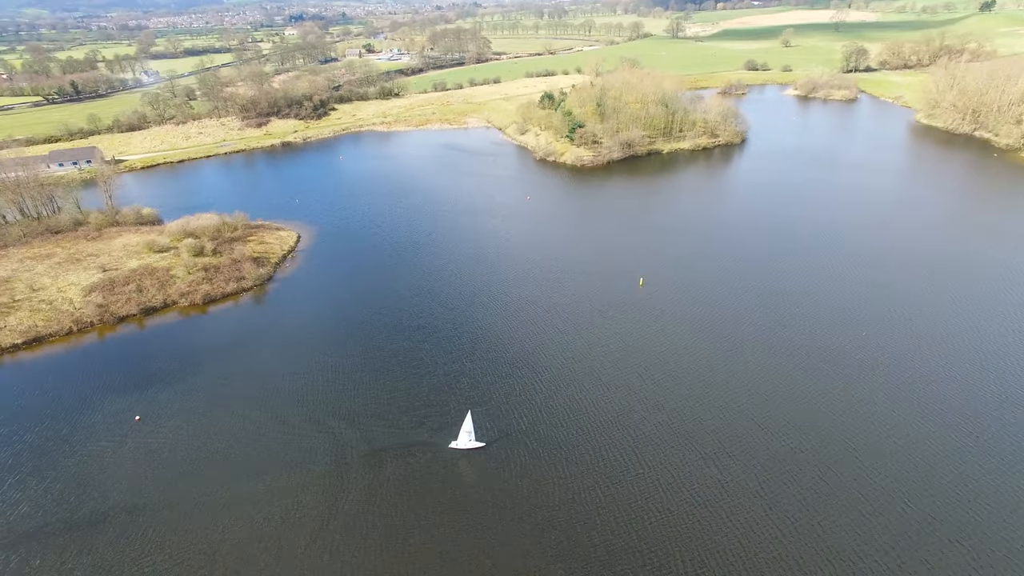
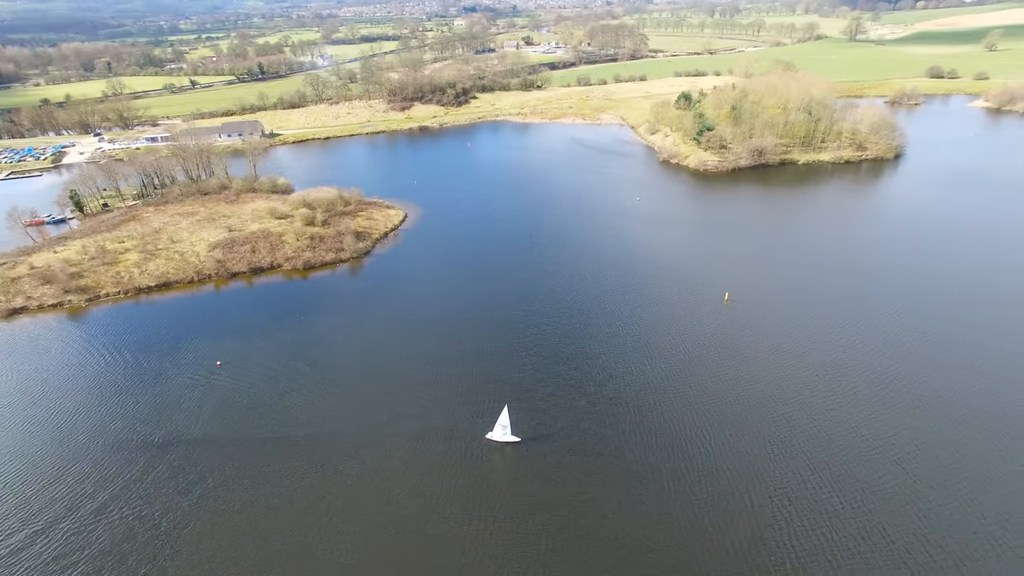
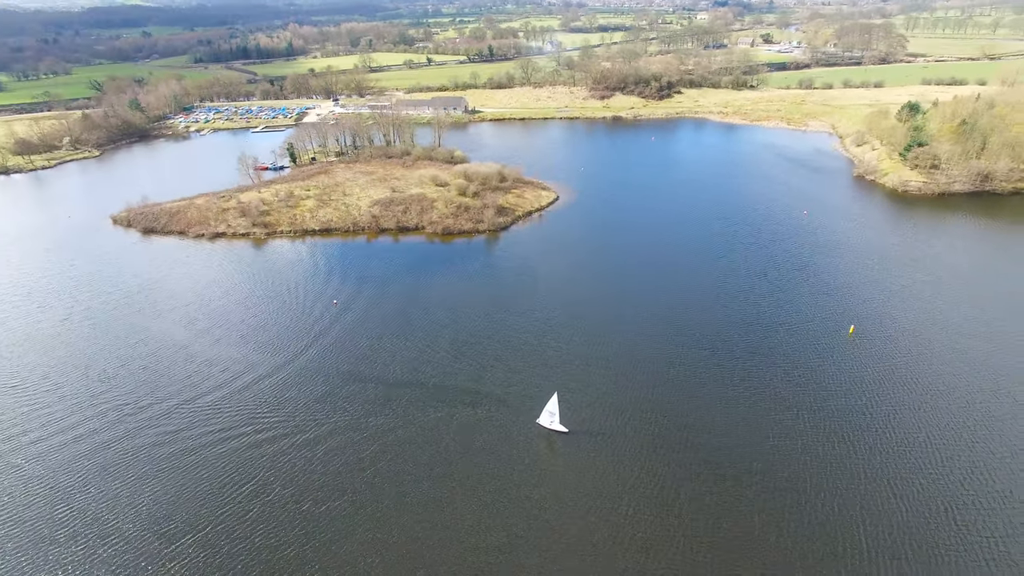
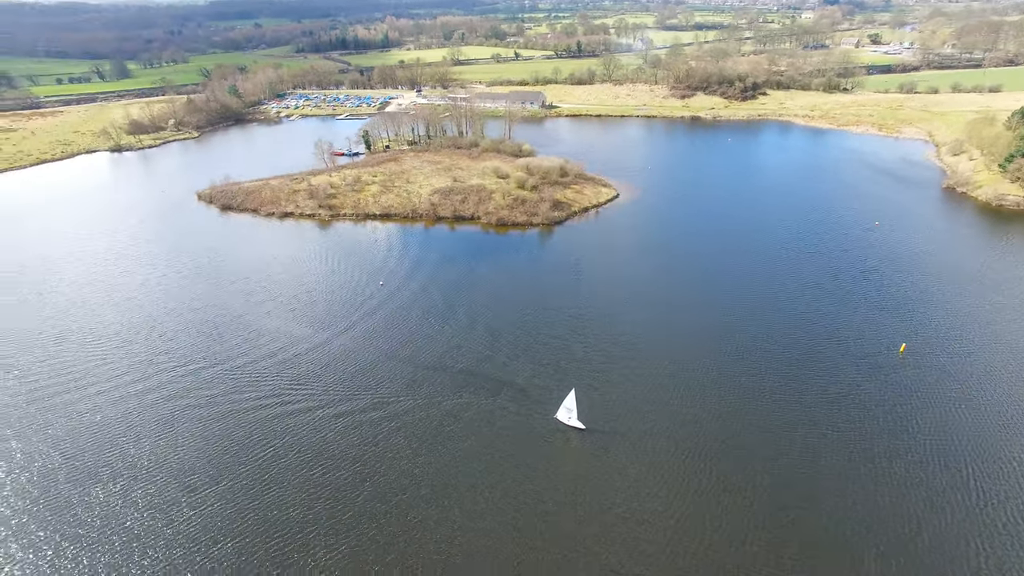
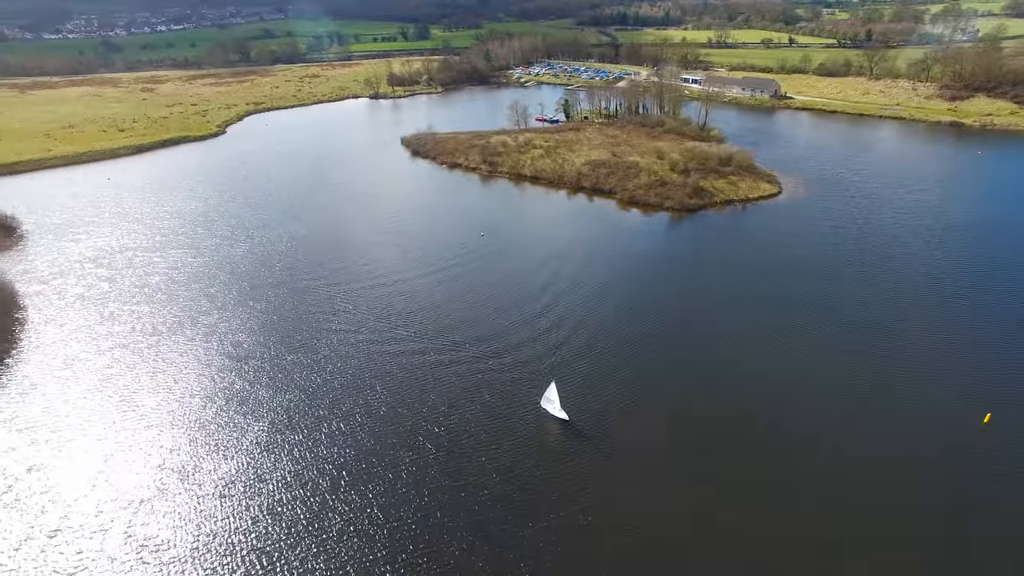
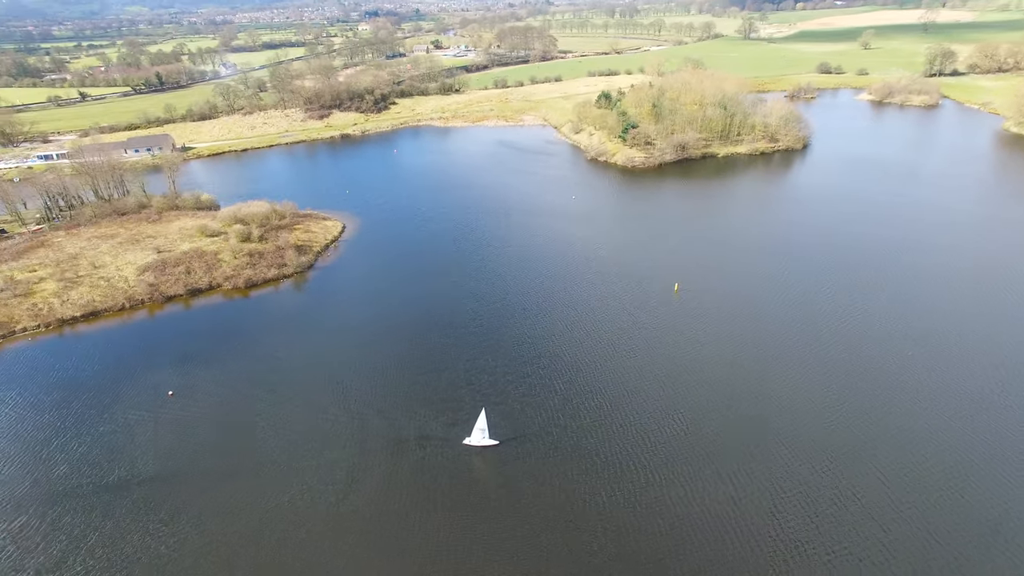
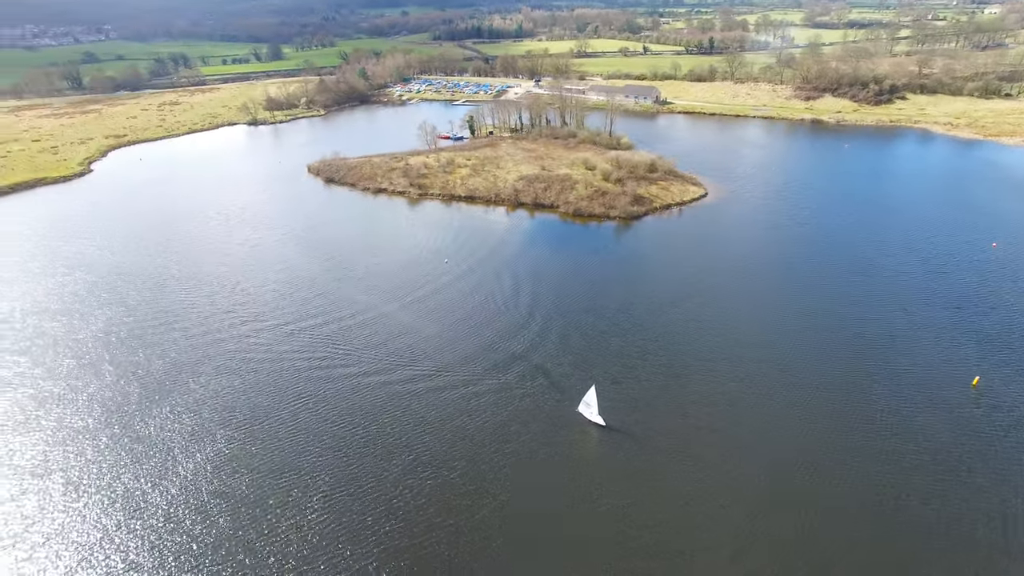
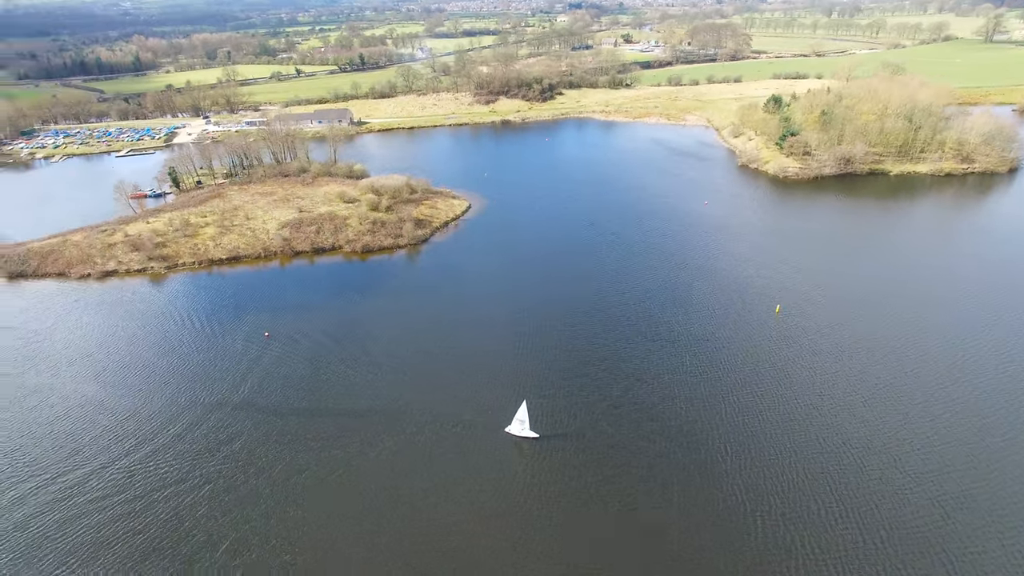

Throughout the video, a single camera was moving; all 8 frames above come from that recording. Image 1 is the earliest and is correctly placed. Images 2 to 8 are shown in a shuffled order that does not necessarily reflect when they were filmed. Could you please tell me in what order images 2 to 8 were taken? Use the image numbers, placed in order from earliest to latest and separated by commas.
6, 2, 8, 3, 4, 7, 5
